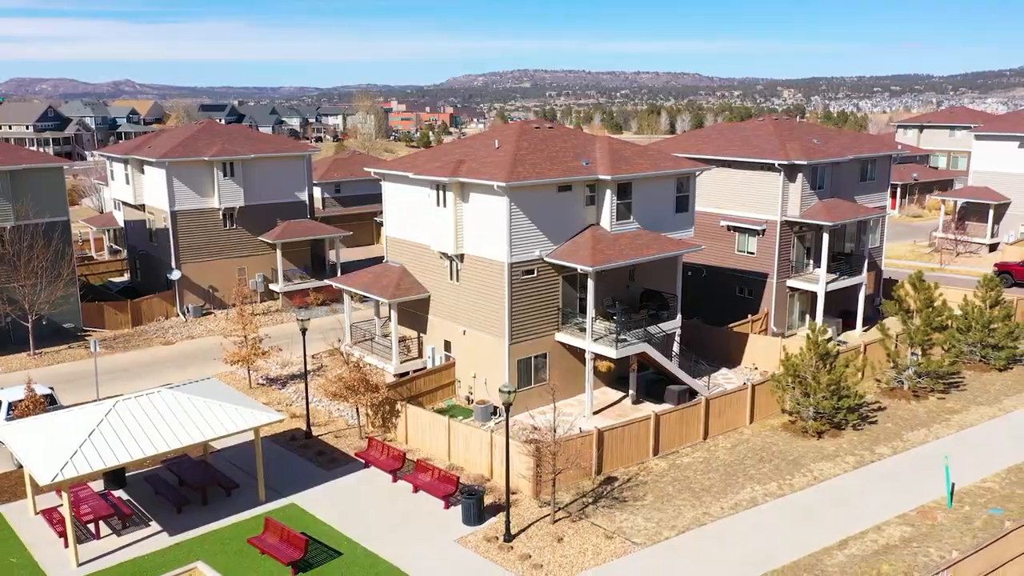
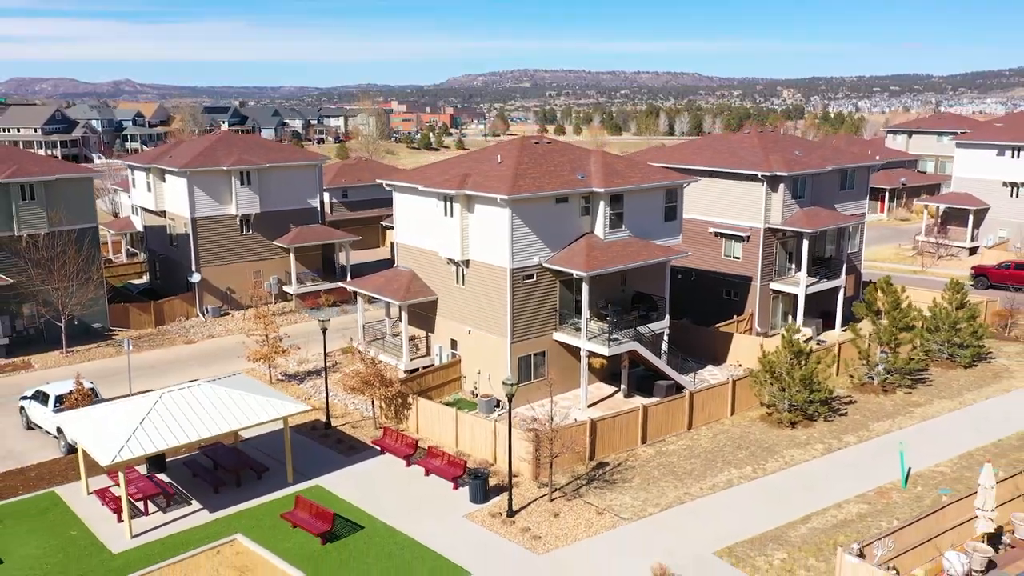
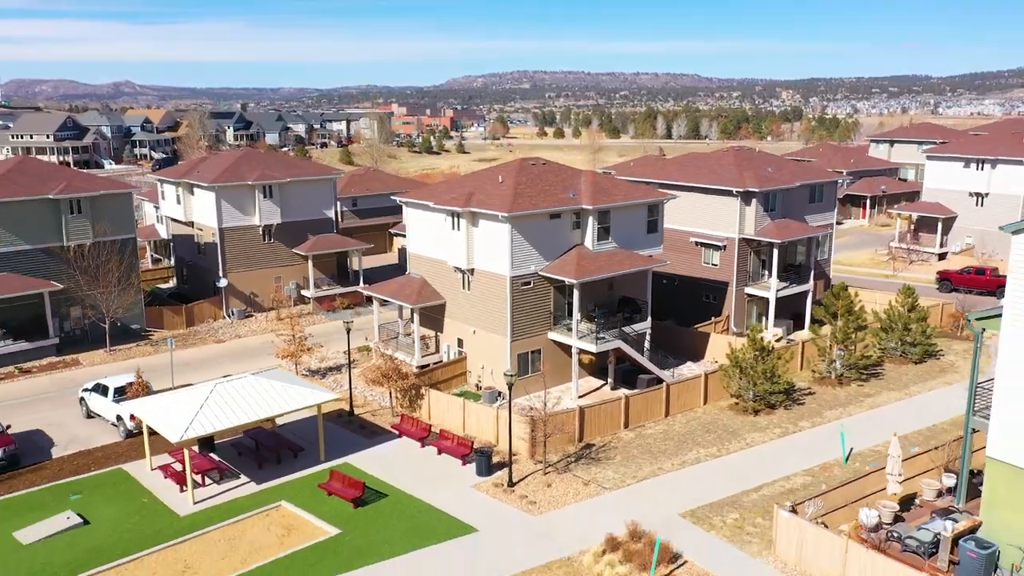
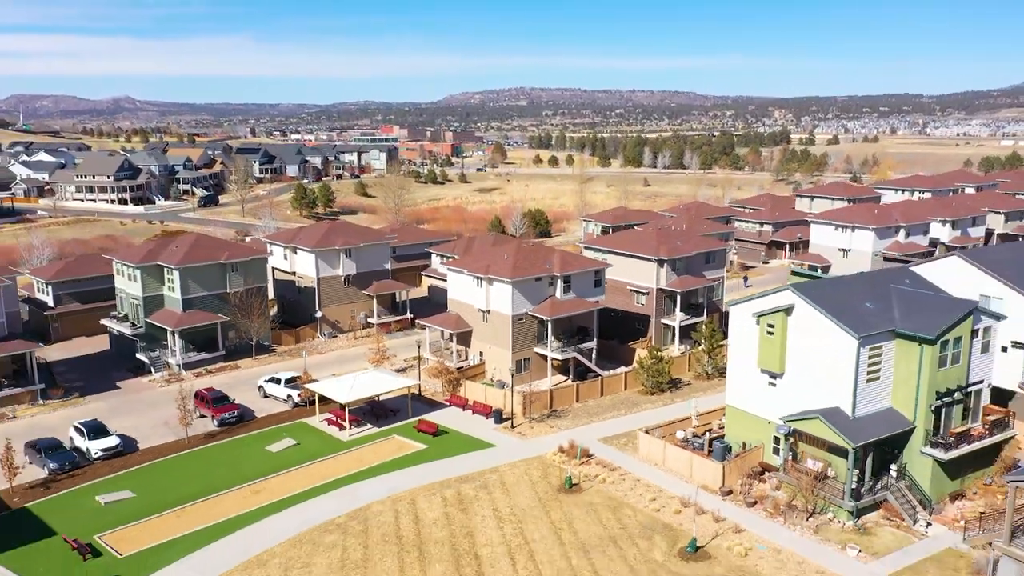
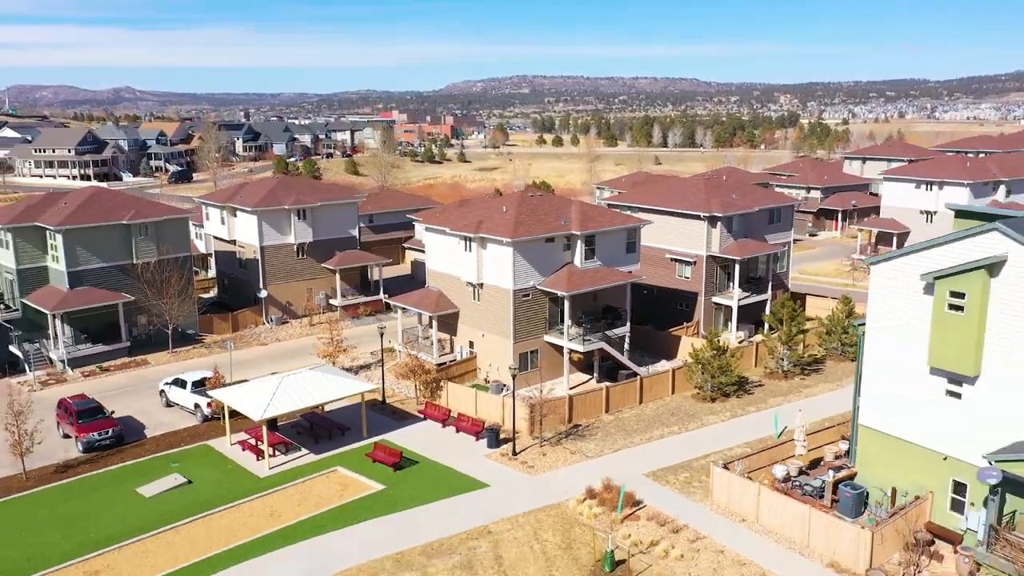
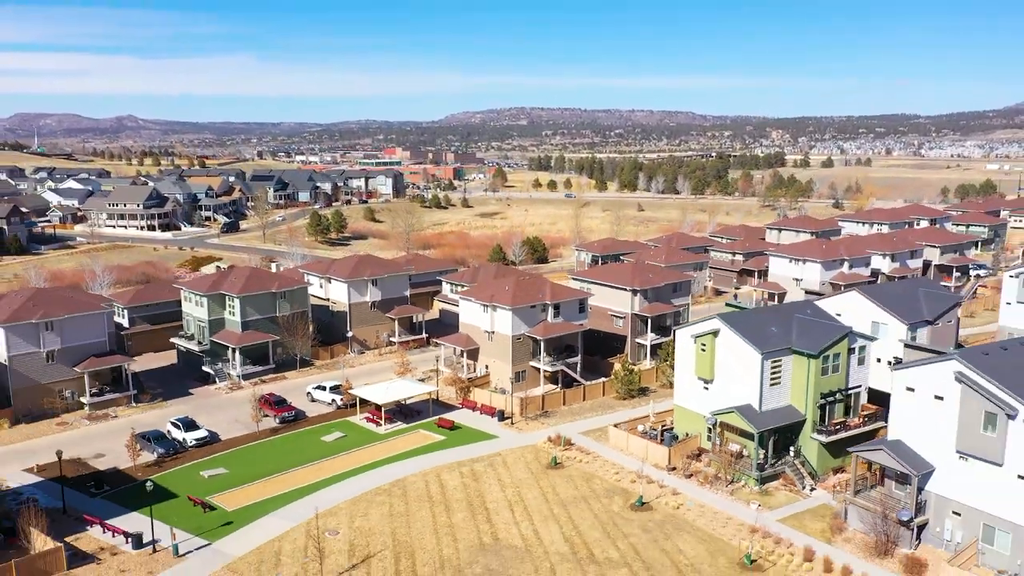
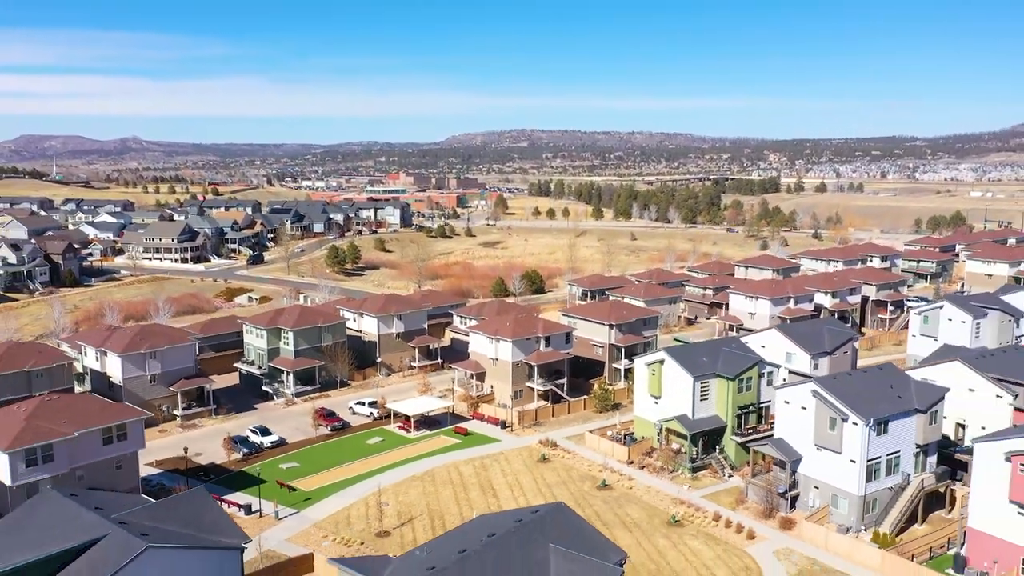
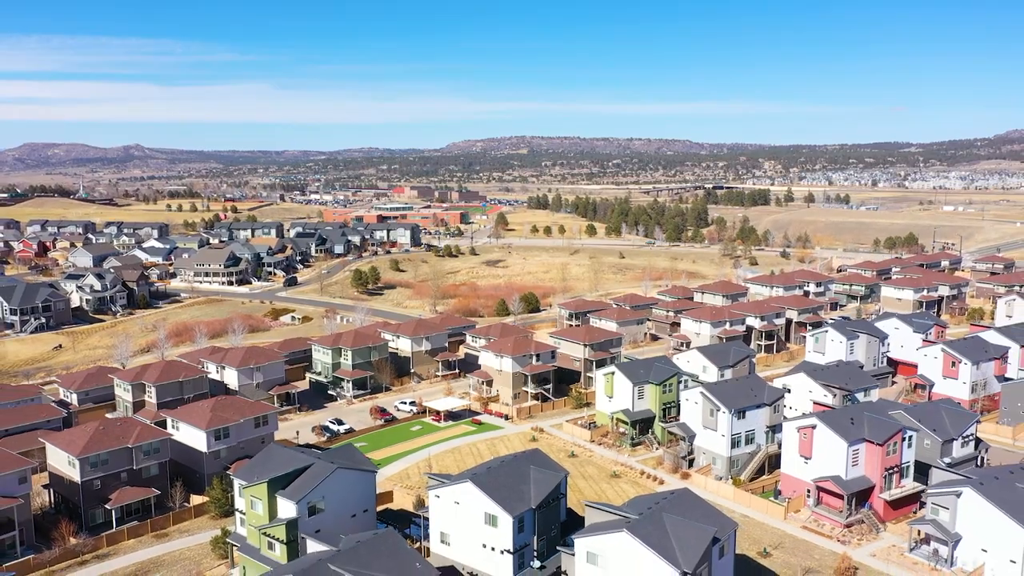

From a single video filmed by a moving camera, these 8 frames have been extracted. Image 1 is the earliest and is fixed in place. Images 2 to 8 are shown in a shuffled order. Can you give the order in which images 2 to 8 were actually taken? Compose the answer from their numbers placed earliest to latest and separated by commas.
2, 3, 5, 4, 6, 7, 8
